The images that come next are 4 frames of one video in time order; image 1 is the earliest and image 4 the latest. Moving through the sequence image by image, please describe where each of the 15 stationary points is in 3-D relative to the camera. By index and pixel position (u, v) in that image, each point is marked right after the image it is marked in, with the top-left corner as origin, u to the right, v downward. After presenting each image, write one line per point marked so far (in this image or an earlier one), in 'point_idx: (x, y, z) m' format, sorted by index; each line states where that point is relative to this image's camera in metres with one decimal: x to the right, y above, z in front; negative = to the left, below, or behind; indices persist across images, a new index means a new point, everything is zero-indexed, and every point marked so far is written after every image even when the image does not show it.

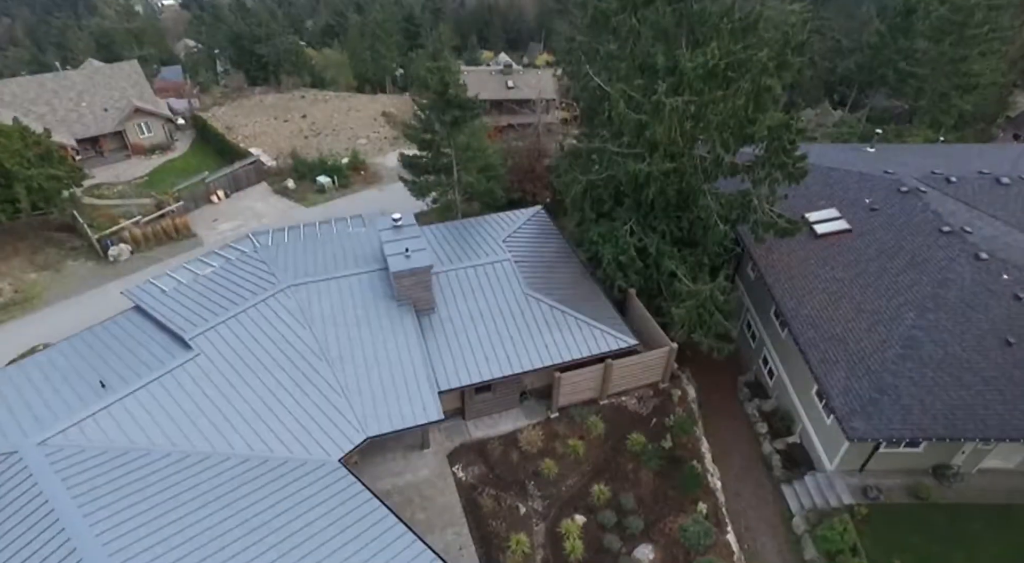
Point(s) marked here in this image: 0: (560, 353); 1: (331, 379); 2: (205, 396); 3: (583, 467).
0: (+1.6, -2.3, +19.5) m
1: (-5.6, -2.9, +17.6) m
2: (-8.9, -3.3, +16.5) m
3: (+2.4, -6.1, +18.9) m
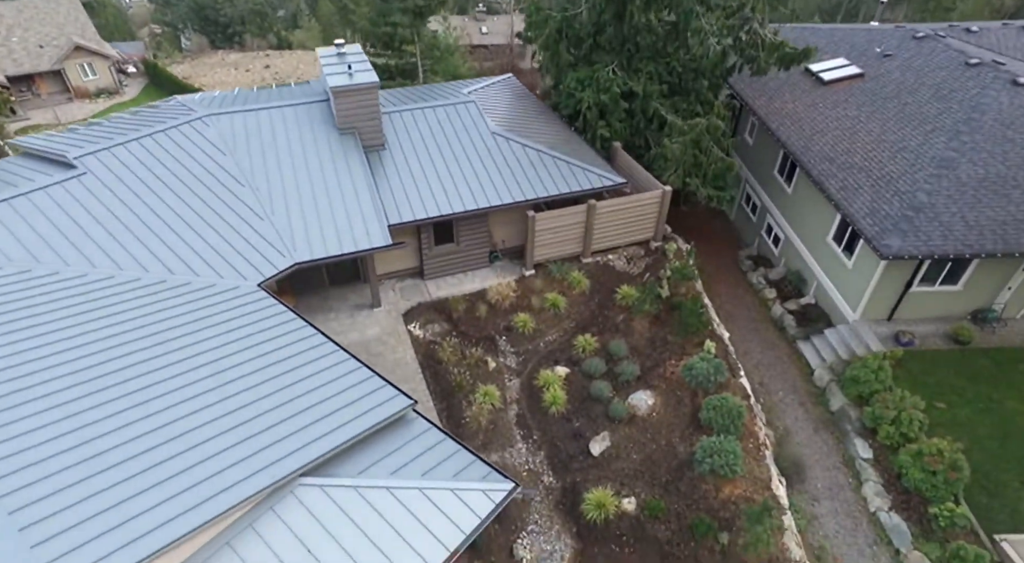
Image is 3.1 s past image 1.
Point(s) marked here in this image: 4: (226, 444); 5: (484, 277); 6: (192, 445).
0: (+0.6, +2.6, +16.4) m
1: (-6.5, +1.9, +14.3) m
2: (-9.7, +1.5, +13.0) m
3: (+1.5, -1.1, +15.8) m
4: (-4.4, -2.5, +8.9) m
5: (-0.9, +0.1, +17.3) m
6: (-4.8, -2.5, +8.7) m
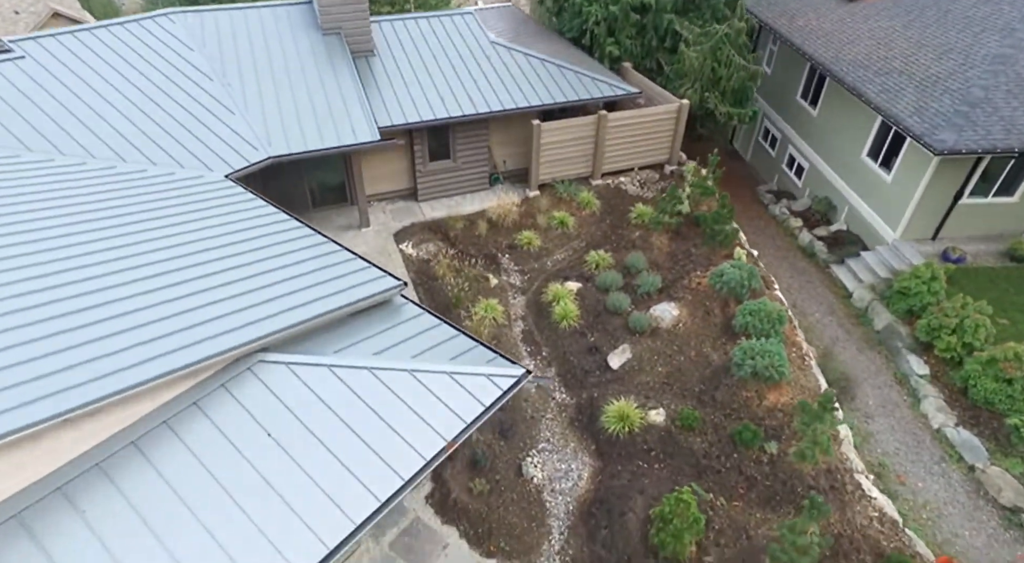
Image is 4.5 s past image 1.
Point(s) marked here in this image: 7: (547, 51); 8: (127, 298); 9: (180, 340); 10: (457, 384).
0: (+0.7, +4.8, +14.8) m
1: (-6.4, +4.0, +12.6) m
2: (-9.6, +3.6, +11.3) m
3: (+1.6, +1.0, +14.1) m
4: (-4.2, -0.4, +7.2) m
5: (-0.8, +2.2, +15.6) m
6: (-4.7, -0.4, +7.0) m
7: (+1.0, +6.6, +16.4) m
8: (-4.9, -0.2, +7.1) m
9: (-3.9, -0.7, +6.7) m
10: (-0.7, -1.3, +7.3) m
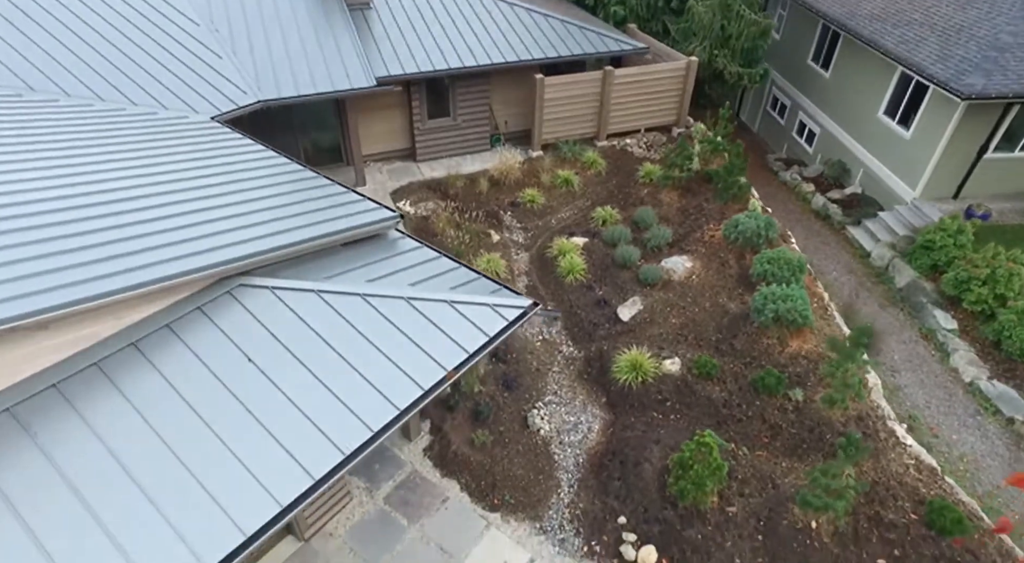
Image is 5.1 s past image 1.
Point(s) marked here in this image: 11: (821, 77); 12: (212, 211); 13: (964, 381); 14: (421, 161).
0: (+0.7, +5.7, +14.2) m
1: (-6.3, +4.9, +12.0) m
2: (-9.6, +4.5, +10.7) m
3: (+1.6, +2.0, +13.5) m
4: (-4.1, +0.6, +6.5) m
5: (-0.7, +3.2, +15.0) m
6: (-4.6, +0.6, +6.4) m
7: (+1.1, +7.6, +15.8) m
8: (-4.8, +0.7, +6.5) m
9: (-3.8, +0.2, +6.1) m
10: (-0.6, -0.4, +6.7) m
11: (+9.3, +6.2, +17.1) m
12: (-3.9, +0.9, +7.2) m
13: (+7.7, -1.7, +9.7) m
14: (-2.4, +3.1, +14.8) m
